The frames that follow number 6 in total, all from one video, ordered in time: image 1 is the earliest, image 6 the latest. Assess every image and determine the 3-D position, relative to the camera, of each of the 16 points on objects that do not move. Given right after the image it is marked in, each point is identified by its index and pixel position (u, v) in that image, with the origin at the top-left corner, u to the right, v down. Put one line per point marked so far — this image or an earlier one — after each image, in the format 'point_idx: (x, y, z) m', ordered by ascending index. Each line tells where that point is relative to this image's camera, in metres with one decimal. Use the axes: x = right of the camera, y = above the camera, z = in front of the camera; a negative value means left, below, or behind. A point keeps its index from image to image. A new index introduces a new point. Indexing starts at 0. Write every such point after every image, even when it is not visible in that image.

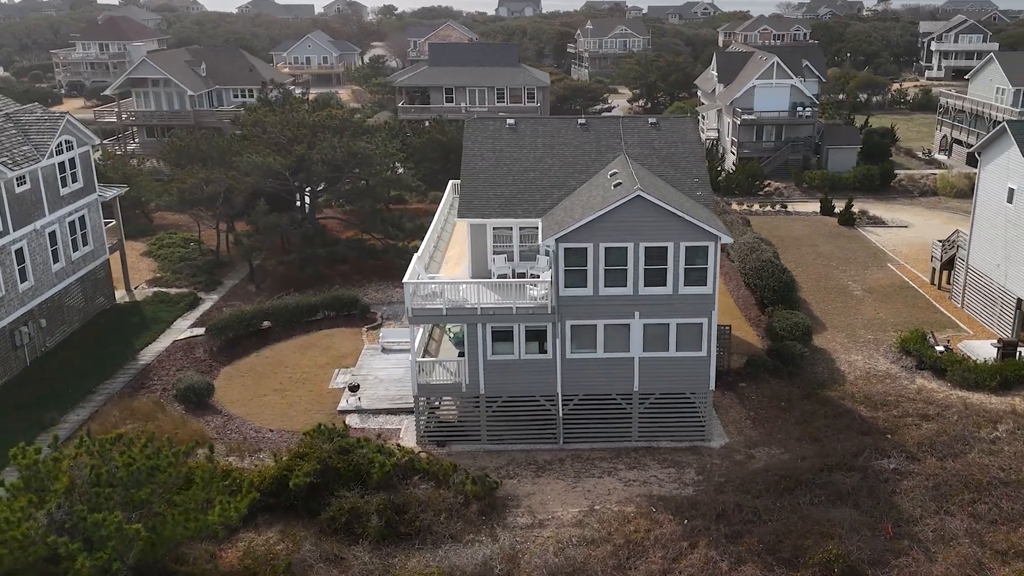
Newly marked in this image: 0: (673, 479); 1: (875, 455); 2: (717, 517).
0: (+3.5, -4.2, +19.7) m
1: (+7.8, -3.6, +19.3) m
2: (+4.0, -4.5, +17.5) m
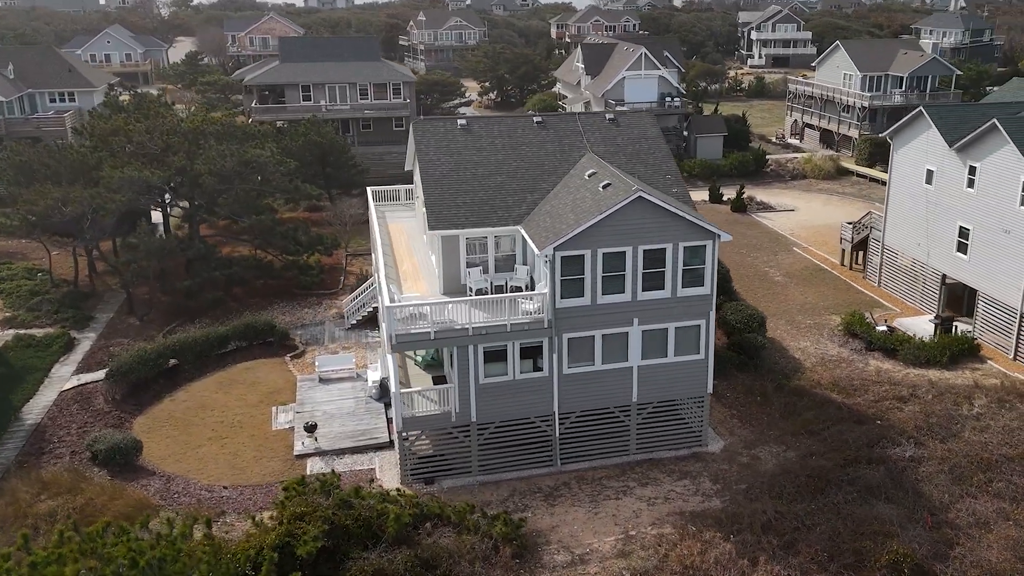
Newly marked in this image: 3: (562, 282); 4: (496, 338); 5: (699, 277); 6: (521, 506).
0: (+3.8, -4.3, +18.9) m
1: (+8.0, -3.4, +19.4) m
2: (+4.7, -4.5, +16.9) m
3: (+1.1, +0.2, +19.3) m
4: (-0.3, -1.1, +19.4) m
5: (+4.1, +0.2, +19.9) m
6: (+0.2, -4.6, +18.9) m
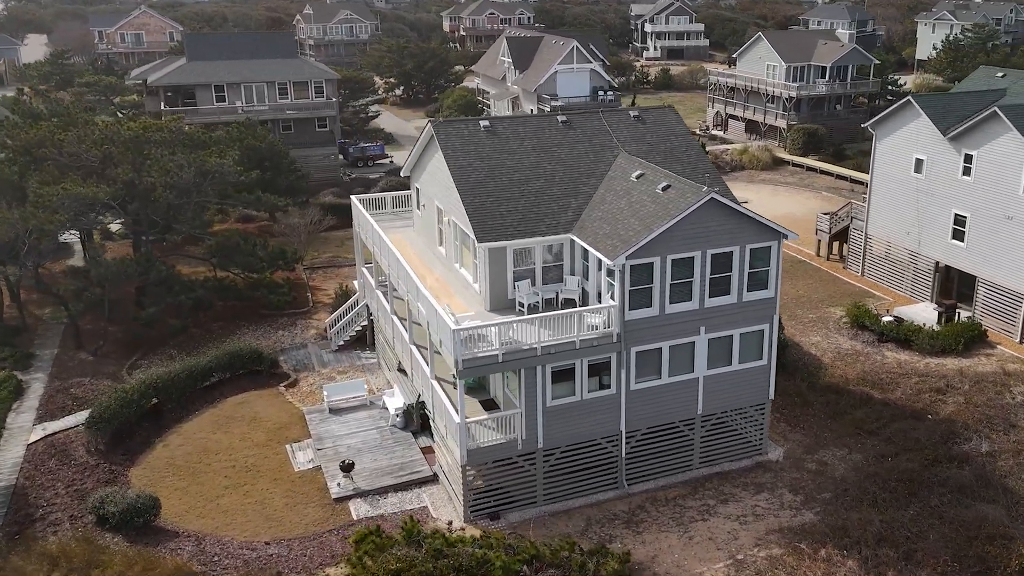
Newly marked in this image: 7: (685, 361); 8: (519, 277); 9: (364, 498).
0: (+5.4, -4.4, +18.2) m
1: (+9.4, -3.3, +19.3) m
2: (+6.6, -4.6, +16.3) m
3: (+2.4, -0.1, +18.2) m
4: (+1.1, -1.4, +18.0) m
5: (+5.3, +0.1, +19.2) m
6: (+1.8, -4.9, +17.7) m
7: (+3.7, -1.6, +19.1) m
8: (+0.2, +0.2, +19.7) m
9: (-3.2, -4.5, +19.5) m
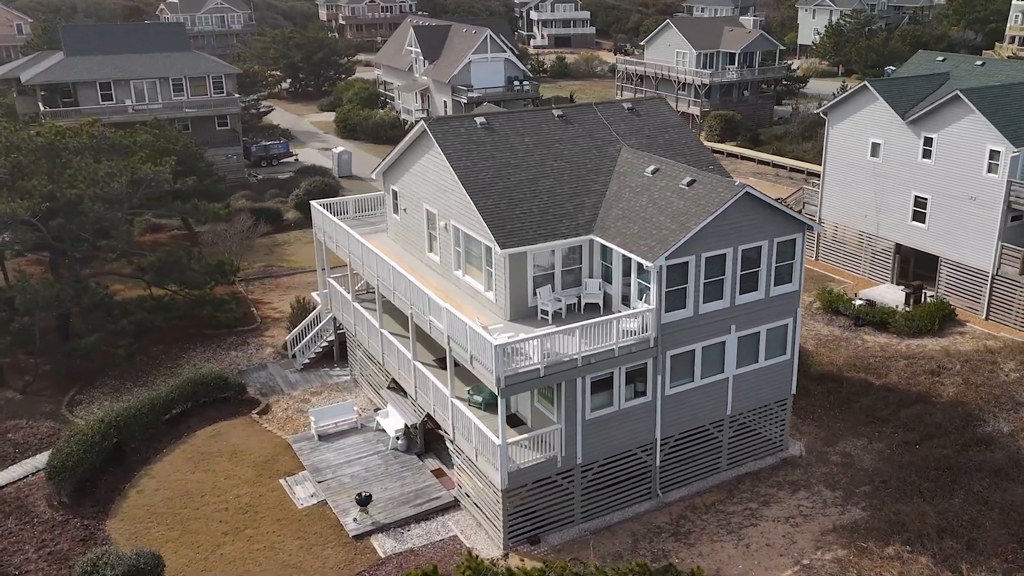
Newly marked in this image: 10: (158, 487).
0: (+6.2, -4.3, +17.9) m
1: (+9.9, -2.9, +19.6) m
2: (+7.7, -4.4, +16.2) m
3: (+3.0, -0.1, +17.4) m
4: (+1.8, -1.5, +17.1) m
5: (+5.7, +0.3, +18.8) m
6: (+2.8, -4.9, +16.8) m
7: (+4.2, -1.5, +18.5) m
8: (+0.5, +0.1, +18.5) m
9: (-2.5, -4.8, +17.9) m
10: (-7.7, -4.3, +19.6) m
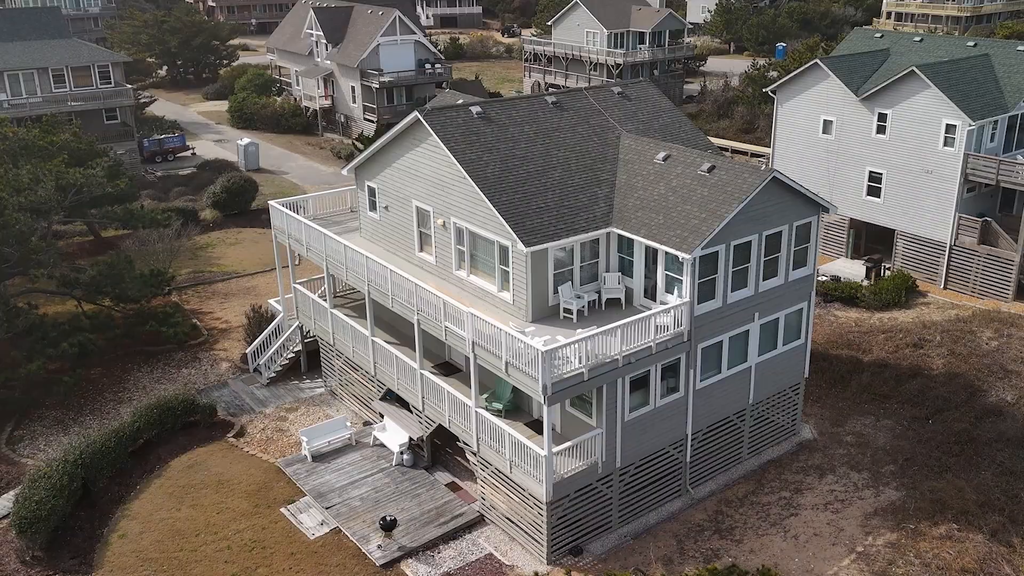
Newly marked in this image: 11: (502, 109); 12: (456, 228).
0: (+6.8, -3.9, +17.9) m
1: (+10.2, -2.3, +20.0) m
2: (+8.5, -4.0, +16.4) m
3: (+3.5, 0.0, +16.8) m
4: (+2.4, -1.4, +16.3) m
5: (+6.0, +0.6, +18.6) m
6: (+3.6, -4.8, +16.3) m
7: (+4.6, -1.3, +18.1) m
8: (+0.9, +0.1, +17.5) m
9: (-1.8, -5.0, +16.6) m
10: (-7.2, -4.7, +17.6) m
11: (-0.3, +3.8, +19.2) m
12: (-1.2, +1.2, +18.7) m
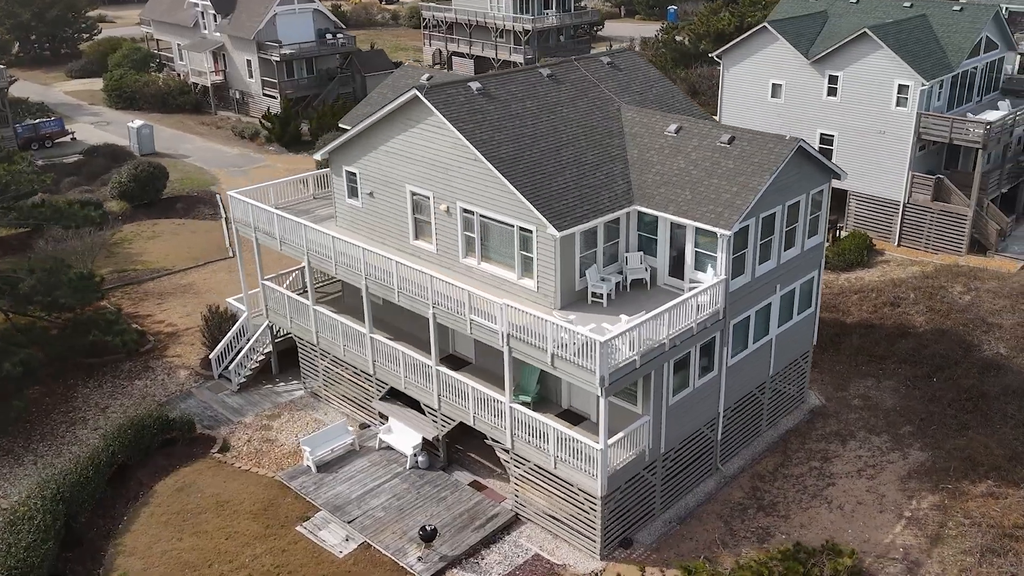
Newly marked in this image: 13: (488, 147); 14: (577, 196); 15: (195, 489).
0: (+7.3, -3.2, +18.0) m
1: (+10.3, -1.4, +20.6) m
2: (+9.2, -3.3, +16.9) m
3: (+4.0, +0.5, +16.3) m
4: (+3.1, -1.0, +15.8) m
5: (+6.2, +1.2, +18.4) m
6: (+4.4, -4.4, +16.1) m
7: (+5.0, -0.7, +17.9) m
8: (+1.3, +0.4, +16.7) m
9: (-0.9, -4.8, +15.6) m
10: (-6.4, -4.9, +15.7) m
11: (-0.2, +4.1, +18.0) m
12: (-0.9, +1.5, +17.5) m
13: (-0.4, +2.5, +16.3) m
14: (+1.2, +1.6, +16.3) m
15: (-6.2, -3.9, +17.7) m
